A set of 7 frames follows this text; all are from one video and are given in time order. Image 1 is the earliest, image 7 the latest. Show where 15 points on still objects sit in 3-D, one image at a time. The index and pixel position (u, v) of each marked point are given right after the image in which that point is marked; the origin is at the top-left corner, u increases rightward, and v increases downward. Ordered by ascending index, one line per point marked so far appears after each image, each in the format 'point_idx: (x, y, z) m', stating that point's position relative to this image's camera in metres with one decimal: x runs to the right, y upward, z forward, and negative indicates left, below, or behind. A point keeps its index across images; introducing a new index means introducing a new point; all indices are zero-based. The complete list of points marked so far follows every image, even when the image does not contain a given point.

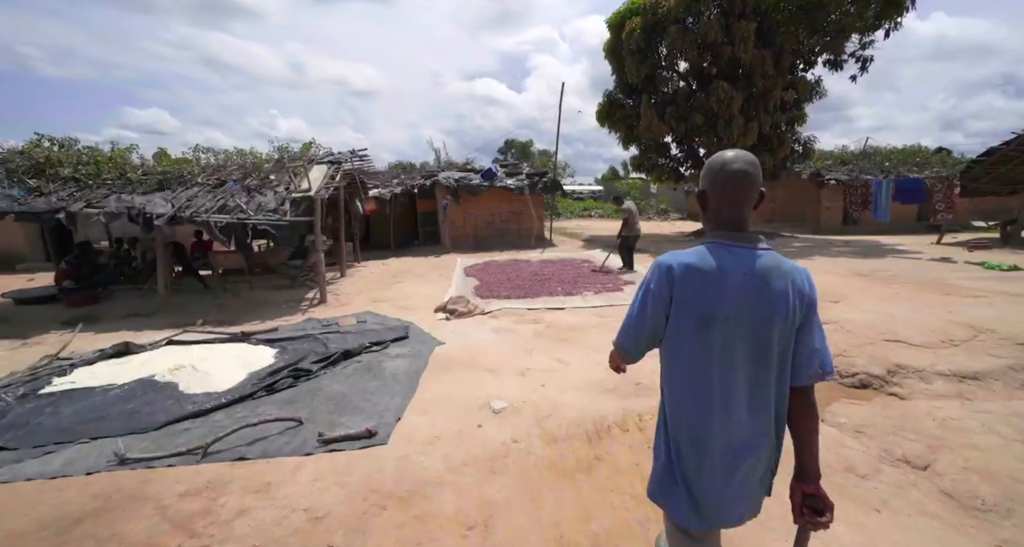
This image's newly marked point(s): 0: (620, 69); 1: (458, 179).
0: (+4.2, +7.8, +16.5) m
1: (-2.0, +3.5, +15.9) m
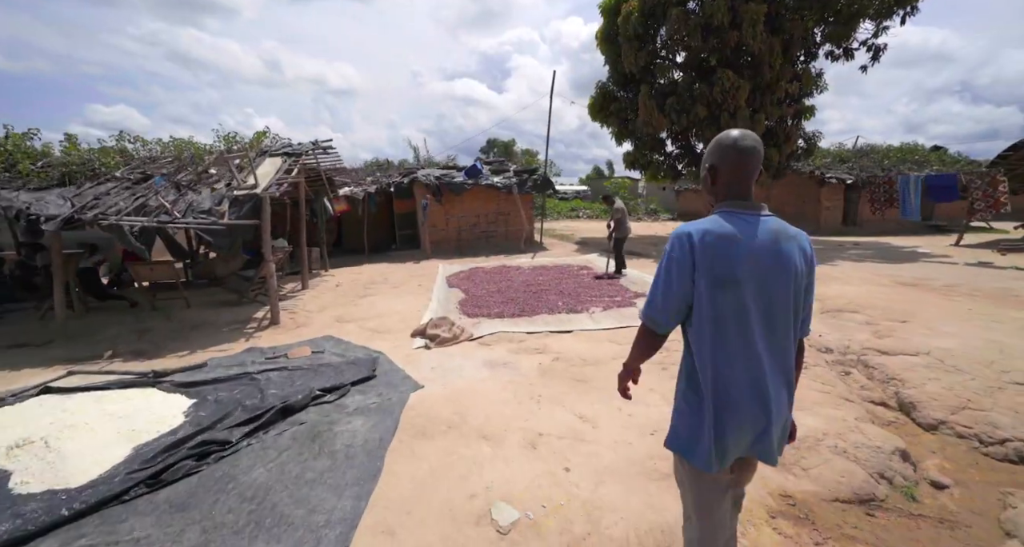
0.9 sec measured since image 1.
0: (+3.7, +7.6, +15.3) m
1: (-2.4, +3.3, +14.4) m
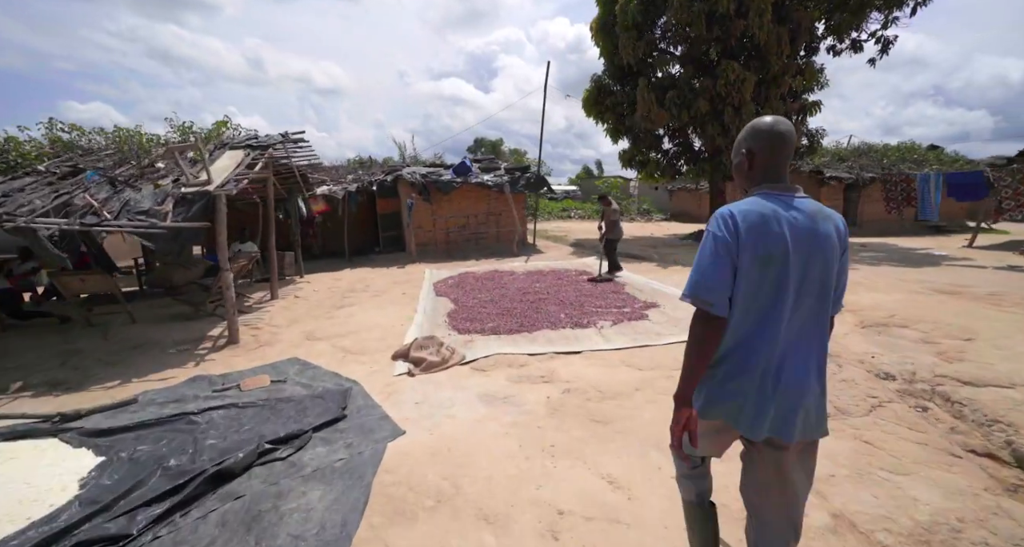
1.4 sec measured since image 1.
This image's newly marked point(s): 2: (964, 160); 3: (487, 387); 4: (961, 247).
0: (+3.4, +7.5, +14.5) m
1: (-2.7, +3.1, +13.5) m
2: (+20.6, +5.2, +19.6) m
3: (-0.3, -1.2, +4.4) m
4: (+12.4, +0.7, +11.9) m
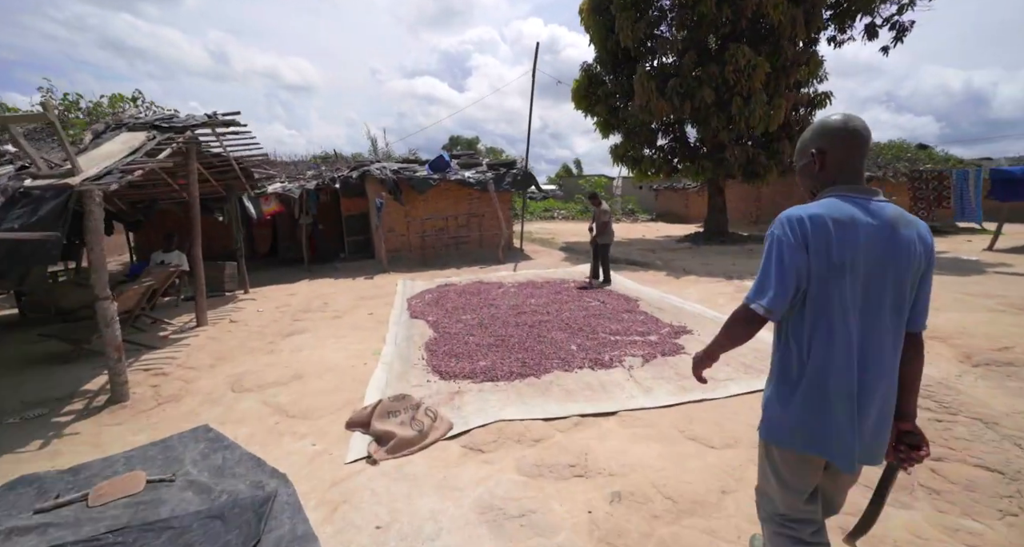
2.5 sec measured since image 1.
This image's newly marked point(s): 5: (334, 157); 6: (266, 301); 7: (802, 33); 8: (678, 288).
0: (+2.8, +7.3, +13.1) m
1: (-3.1, +2.8, +11.8) m
2: (+19.8, +5.1, +19.2) m
3: (-0.1, -1.4, +2.8) m
4: (+12.0, +0.6, +11.0) m
5: (-6.8, +4.5, +16.5) m
6: (-4.8, -0.5, +8.4) m
7: (+7.4, +6.2, +11.0) m
8: (+3.2, -0.3, +8.2) m
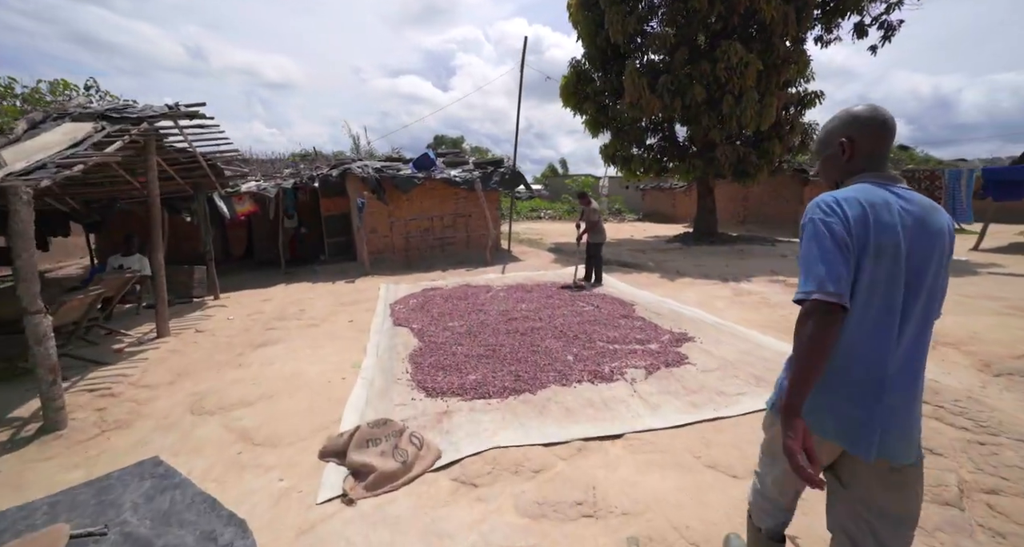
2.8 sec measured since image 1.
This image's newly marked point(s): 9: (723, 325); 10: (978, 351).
0: (+2.4, +7.2, +12.8) m
1: (-3.5, +2.8, +11.3) m
2: (+19.2, +5.1, +19.4) m
3: (-0.2, -1.5, +2.4) m
4: (+11.7, +0.6, +11.0) m
5: (-7.3, +4.4, +15.8) m
6: (-5.0, -0.6, +7.9) m
7: (+7.1, +6.2, +10.9) m
8: (+3.0, -0.3, +7.9) m
9: (+2.8, -0.7, +5.8) m
10: (+4.9, -0.8, +4.5) m
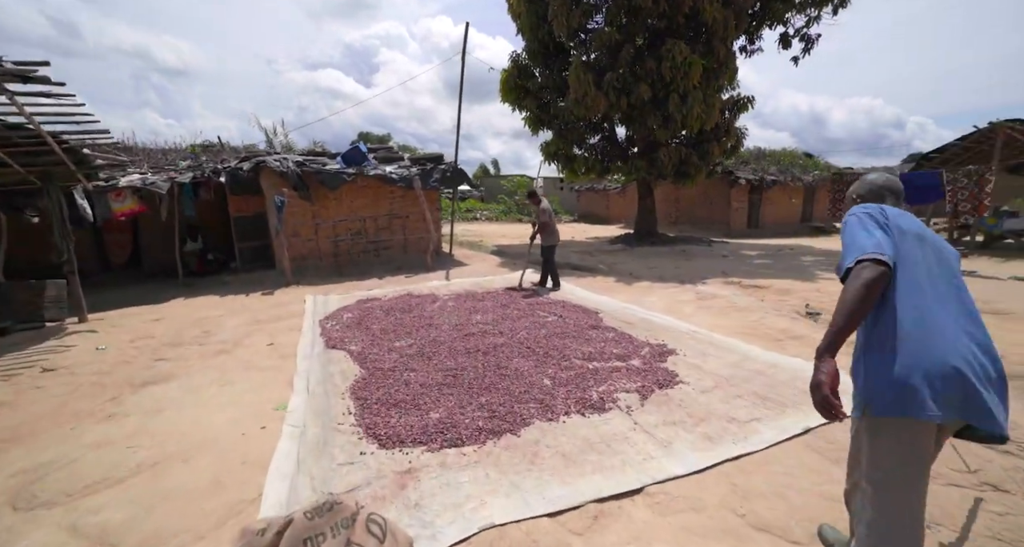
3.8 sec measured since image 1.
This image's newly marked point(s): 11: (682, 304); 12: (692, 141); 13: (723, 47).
0: (+0.7, +7.1, +12.2) m
1: (-4.8, +2.6, +9.8) m
2: (+16.2, +5.3, +21.5) m
3: (0.0, -1.6, +1.6) m
4: (+10.3, +0.7, +12.0) m
5: (-9.4, +4.1, +13.7) m
6: (-5.7, -0.8, +6.2) m
7: (+5.6, +6.1, +11.1) m
8: (+2.2, -0.4, +7.6) m
9: (+2.4, -0.8, +5.4) m
10: (+4.6, -0.8, +4.5) m
11: (+2.7, -0.5, +6.7) m
12: (+5.3, +3.9, +12.7) m
13: (+5.4, +5.8, +11.2) m
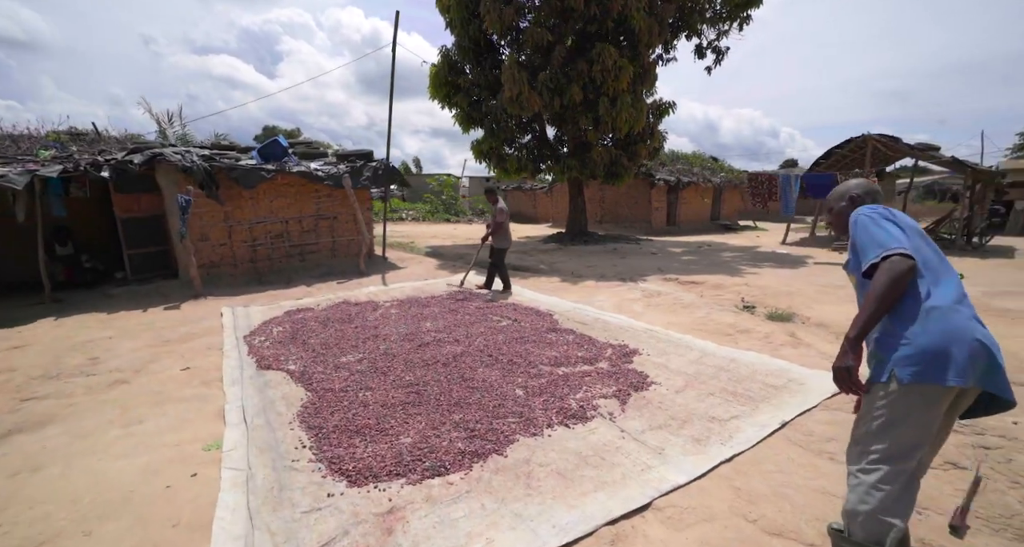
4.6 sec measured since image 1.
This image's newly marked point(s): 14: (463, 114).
0: (-1.2, +7.1, +11.9) m
1: (-6.1, +2.4, +8.6) m
2: (+12.5, +5.7, +23.8) m
3: (+0.2, -1.6, +1.4) m
4: (+8.5, +0.9, +13.4) m
5: (-11.3, +3.8, +11.6) m
6: (-6.2, -1.1, +4.9) m
7: (+3.9, +6.2, +11.7) m
8: (+1.3, -0.4, +7.6) m
9: (+1.9, -0.7, +5.5) m
10: (+4.2, -0.8, +5.0) m
11: (+1.9, -0.5, +6.9) m
12: (+3.4, +4.0, +13.3) m
13: (+3.7, +5.9, +11.8) m
14: (-1.3, +4.8, +12.9) m
